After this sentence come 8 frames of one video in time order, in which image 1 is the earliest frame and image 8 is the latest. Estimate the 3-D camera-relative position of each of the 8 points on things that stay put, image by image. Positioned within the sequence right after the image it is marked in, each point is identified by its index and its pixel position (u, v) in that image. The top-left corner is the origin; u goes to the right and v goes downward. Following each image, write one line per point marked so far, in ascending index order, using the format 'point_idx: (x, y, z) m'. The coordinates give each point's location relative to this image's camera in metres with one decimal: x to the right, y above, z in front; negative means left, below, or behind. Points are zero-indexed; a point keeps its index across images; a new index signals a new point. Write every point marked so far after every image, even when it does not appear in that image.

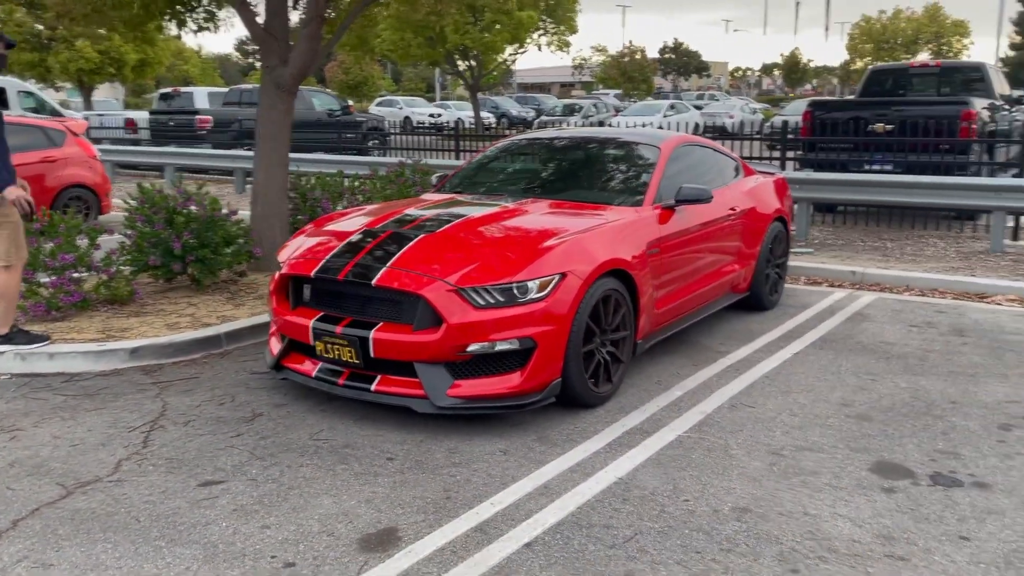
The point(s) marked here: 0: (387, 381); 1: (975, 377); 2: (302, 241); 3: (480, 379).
0: (-0.6, -0.5, +4.5) m
1: (+2.9, -0.6, +5.4) m
2: (-1.3, +0.3, +5.4) m
3: (-0.2, -0.5, +4.4) m
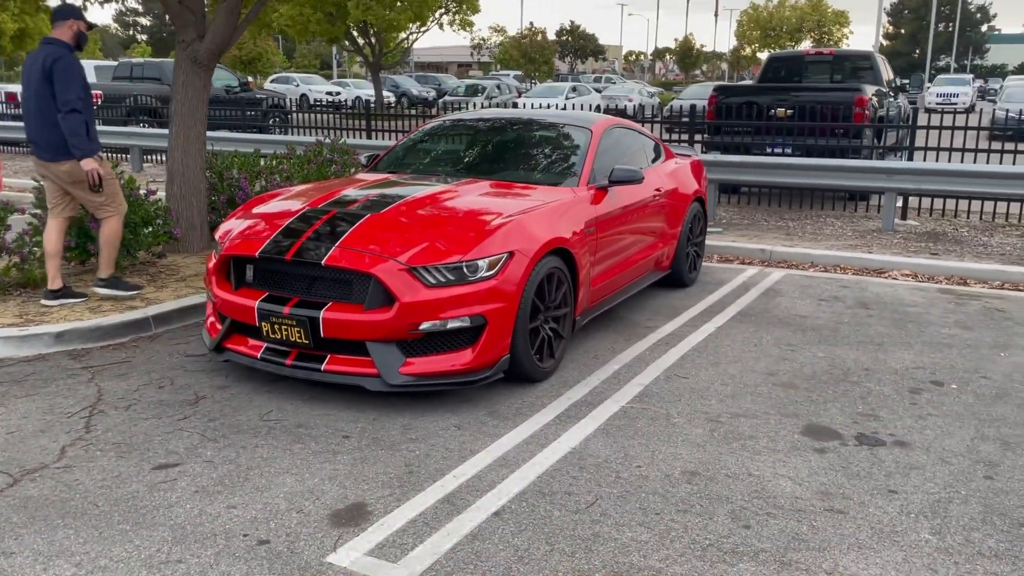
0: (-0.9, -0.4, +4.5) m
1: (+2.5, -0.4, +5.9) m
2: (-1.6, +0.4, +5.3) m
3: (-0.4, -0.4, +4.5) m
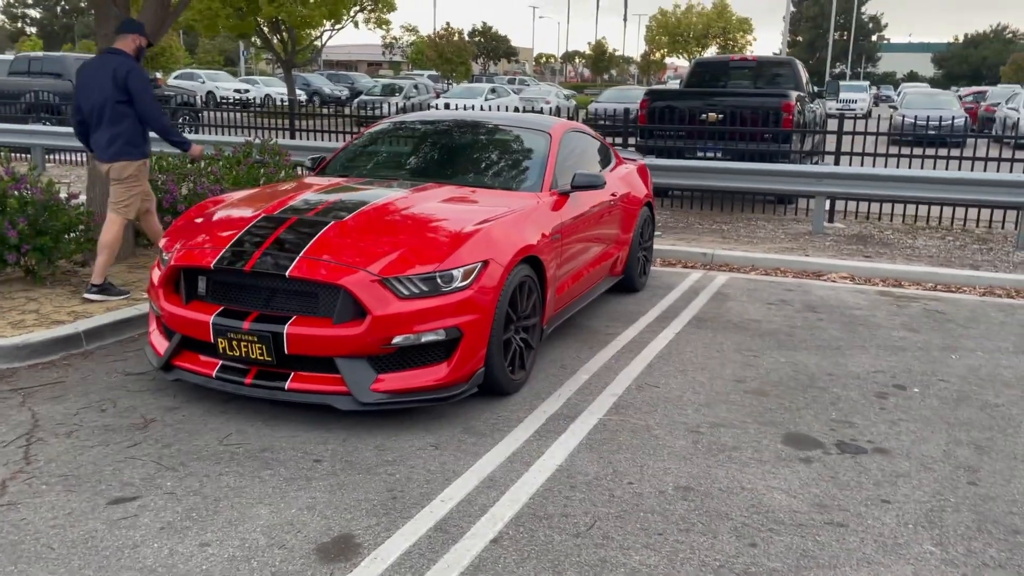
0: (-1.0, -0.4, +4.3) m
1: (+2.2, -0.4, +5.9) m
2: (-1.8, +0.4, +5.0) m
3: (-0.5, -0.4, +4.3) m
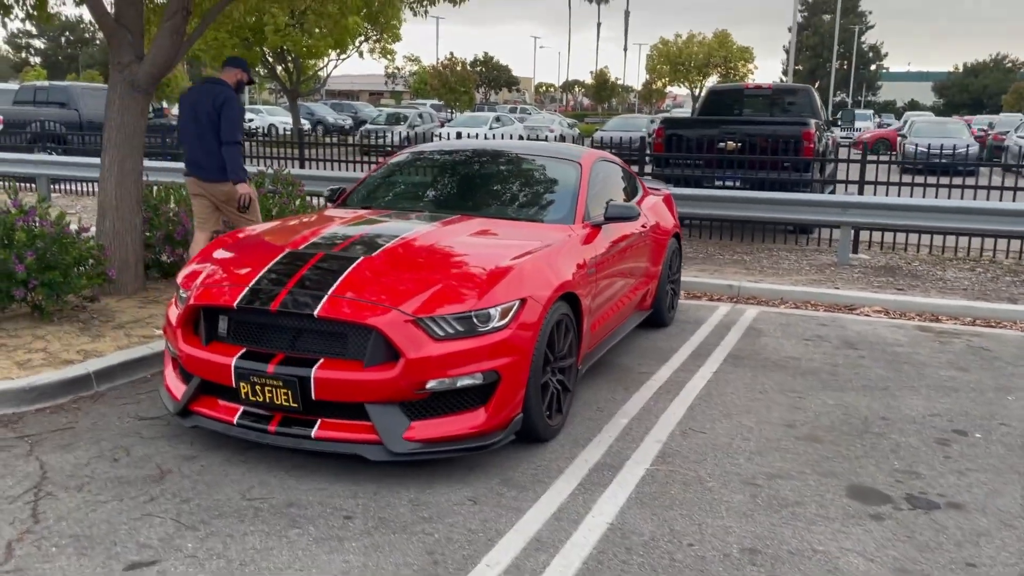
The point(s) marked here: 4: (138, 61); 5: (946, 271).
0: (-0.8, -0.6, +4.0) m
1: (+2.4, -0.7, +5.6) m
2: (-1.6, +0.1, +4.7) m
3: (-0.3, -0.6, +4.0) m
4: (-3.0, +1.8, +7.0) m
5: (+5.0, +0.2, +10.0) m
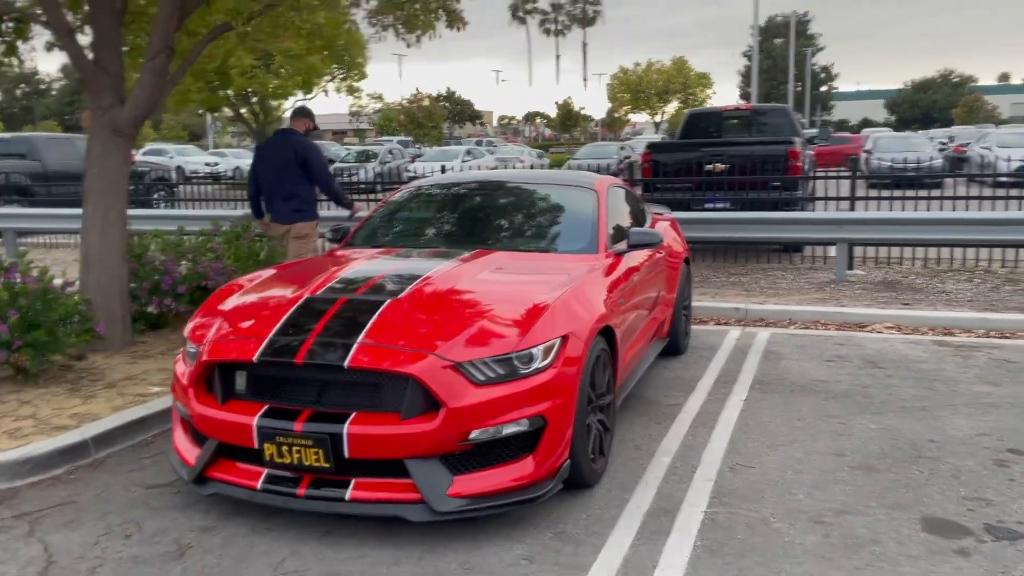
0: (-0.6, -0.8, +3.6) m
1: (+2.6, -0.8, +5.4) m
2: (-1.5, -0.1, +4.4) m
3: (-0.1, -0.8, +3.7) m
4: (-3.0, +1.4, +6.7) m
5: (+5.0, +0.1, +9.9) m
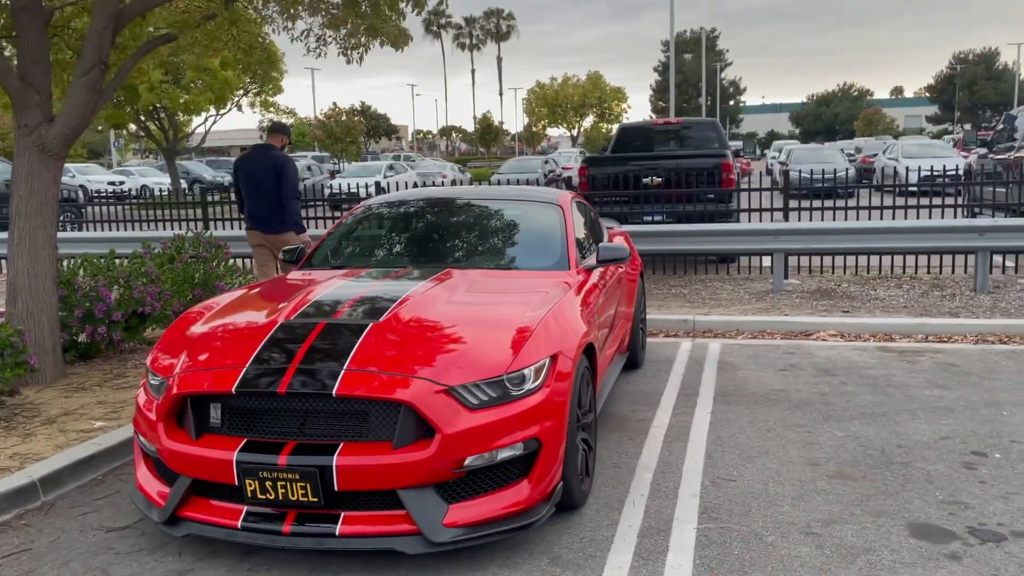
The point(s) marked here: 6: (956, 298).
0: (-0.6, -0.9, +3.5) m
1: (+2.4, -0.8, +5.5) m
2: (-1.6, -0.2, +4.1) m
3: (-0.1, -0.9, +3.6) m
4: (-3.4, +1.2, +6.3) m
5: (+4.3, 0.0, +10.3) m
6: (+4.9, -0.1, +9.6) m
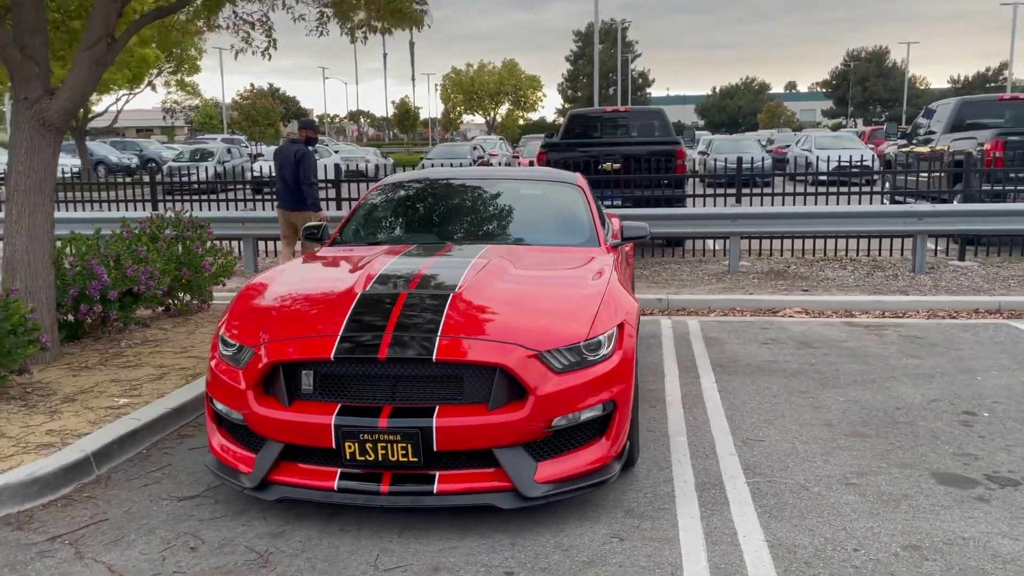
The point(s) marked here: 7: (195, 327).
0: (-0.3, -0.8, +3.7) m
1: (+2.5, -0.7, +6.0) m
2: (-1.3, -0.1, +4.2) m
3: (+0.2, -0.7, +3.8) m
4: (-3.3, +1.4, +6.1) m
5: (+3.9, +0.2, +10.9) m
6: (+4.6, +0.1, +10.4) m
7: (-2.8, -0.3, +7.7) m
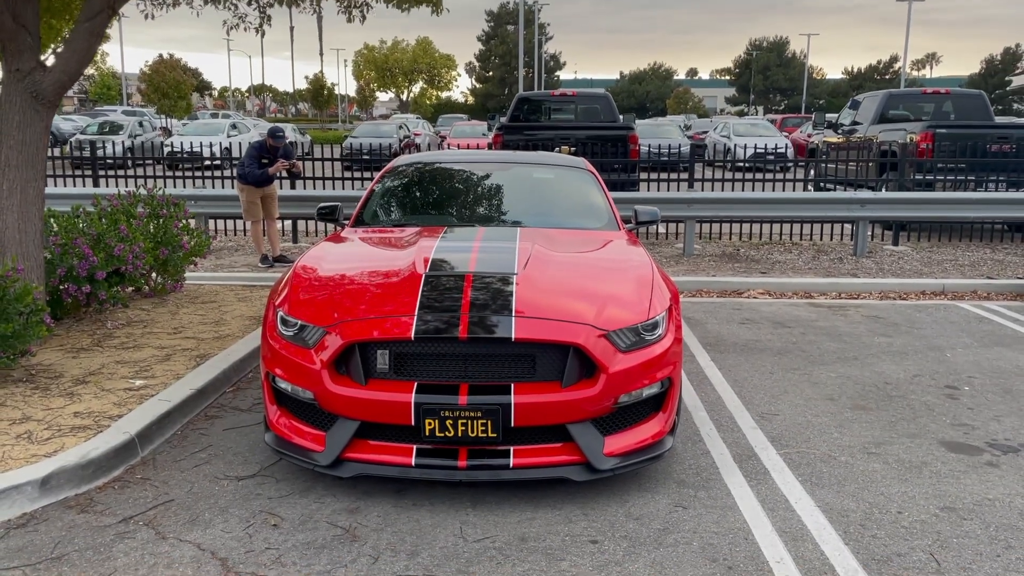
0: (+0.1, -0.7, +3.8) m
1: (+2.6, -0.5, +6.4) m
2: (-1.0, 0.0, +4.2) m
3: (+0.5, -0.7, +4.0) m
4: (-3.2, +1.5, +5.9) m
5: (+3.5, +0.4, +11.5) m
6: (+4.2, +0.3, +11.0) m
7: (-2.9, -0.2, +7.6) m
